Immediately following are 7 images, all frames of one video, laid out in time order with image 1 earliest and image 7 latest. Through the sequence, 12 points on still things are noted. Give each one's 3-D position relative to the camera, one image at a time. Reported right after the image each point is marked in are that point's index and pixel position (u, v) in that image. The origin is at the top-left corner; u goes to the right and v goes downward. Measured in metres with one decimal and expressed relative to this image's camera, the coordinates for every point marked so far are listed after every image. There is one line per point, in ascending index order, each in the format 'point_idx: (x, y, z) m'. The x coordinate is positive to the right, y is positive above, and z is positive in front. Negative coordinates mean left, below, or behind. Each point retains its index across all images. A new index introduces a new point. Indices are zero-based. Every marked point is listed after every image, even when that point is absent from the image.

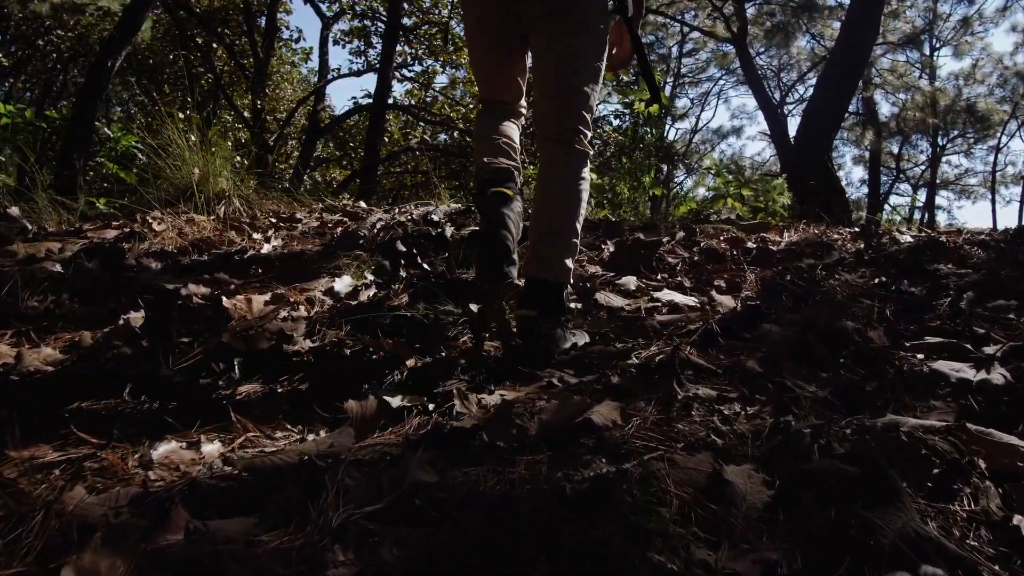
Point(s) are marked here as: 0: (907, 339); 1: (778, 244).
0: (+0.8, -0.1, +2.4) m
1: (+0.8, +0.1, +3.6) m
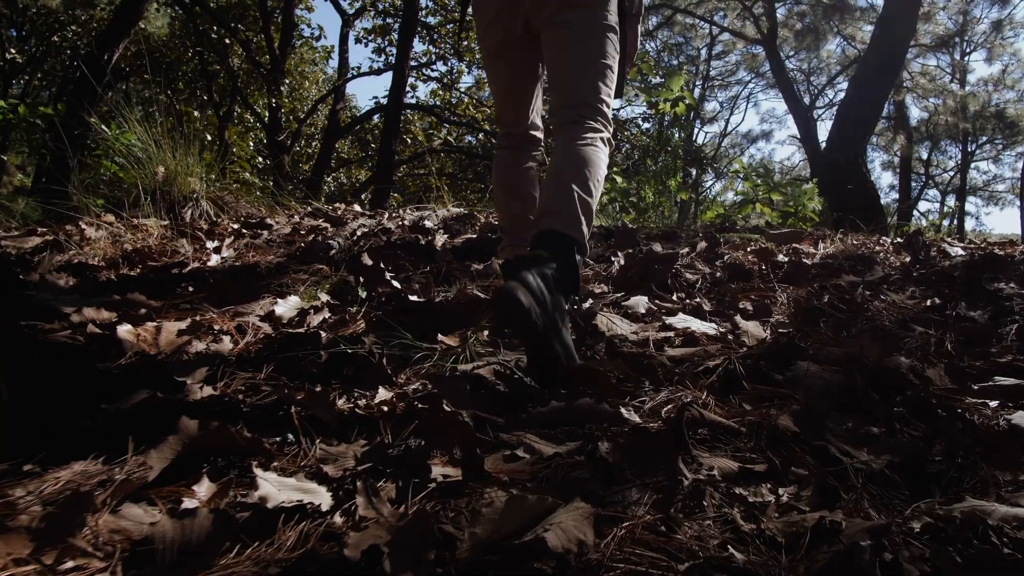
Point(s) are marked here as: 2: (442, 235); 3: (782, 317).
0: (+0.7, -0.1, +1.9) m
1: (+0.8, +0.1, +3.1) m
2: (-0.2, +0.1, +3.4) m
3: (+0.5, -0.1, +2.3) m
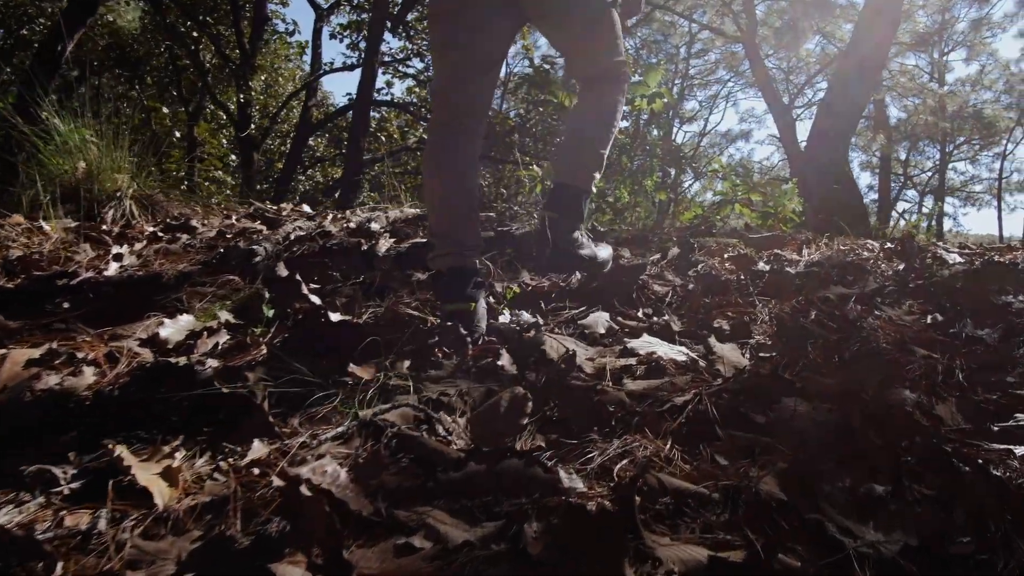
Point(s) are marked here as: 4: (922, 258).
0: (+0.6, -0.2, +1.6) m
1: (+0.6, 0.0, +2.8) m
2: (-0.3, +0.1, +3.1) m
3: (+0.4, -0.1, +2.0) m
4: (+0.9, +0.1, +2.8) m
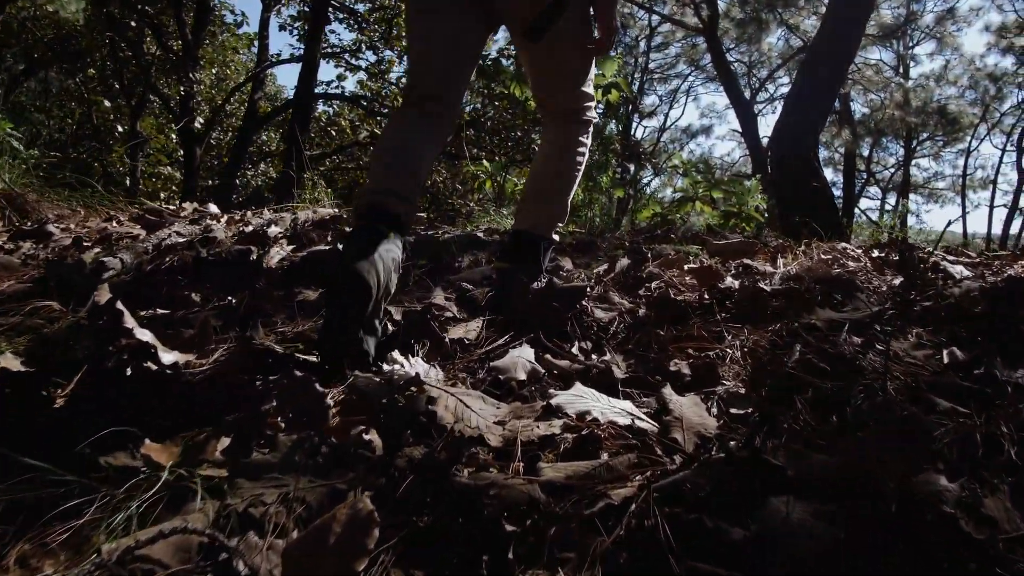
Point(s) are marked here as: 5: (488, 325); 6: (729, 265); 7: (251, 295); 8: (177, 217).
0: (+0.5, -0.2, +1.1) m
1: (+0.5, 0.0, +2.3) m
2: (-0.5, +0.1, +2.6) m
3: (+0.3, -0.1, +1.5) m
4: (+0.8, 0.0, +2.3) m
5: (0.0, -0.1, +1.8) m
6: (+0.4, 0.0, +2.5) m
7: (-0.4, 0.0, +1.9) m
8: (-0.8, +0.2, +3.0) m
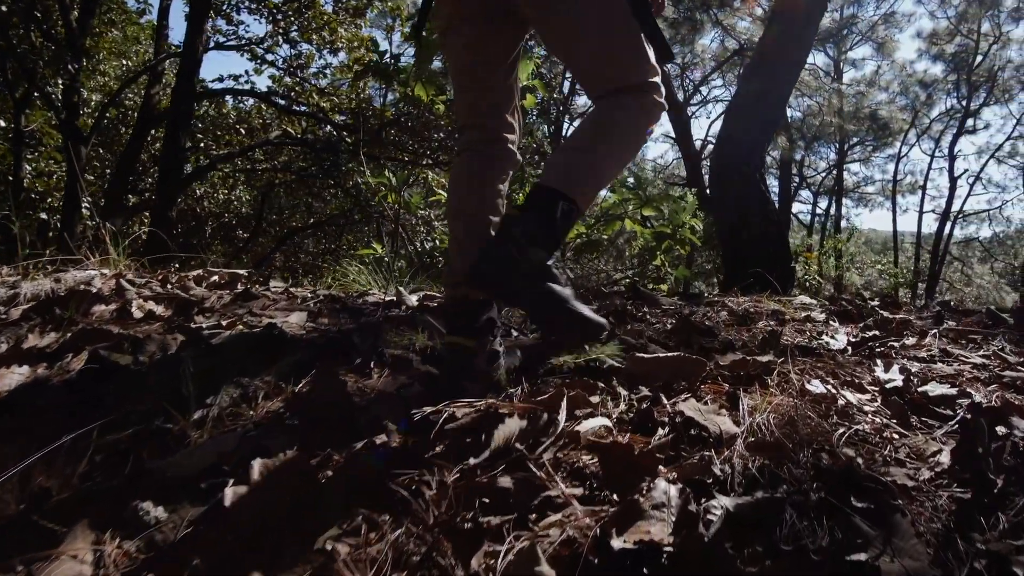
0: (+0.3, -0.4, +0.1) m
1: (+0.2, -0.2, +1.3) m
2: (-0.7, -0.1, +1.5) m
3: (+0.1, -0.3, +0.5) m
4: (+0.5, -0.2, +1.3) m
5: (-0.3, -0.3, +0.7) m
6: (+0.2, -0.2, +1.5) m
7: (-0.6, -0.2, +0.8) m
8: (-1.1, 0.0, +2.0) m
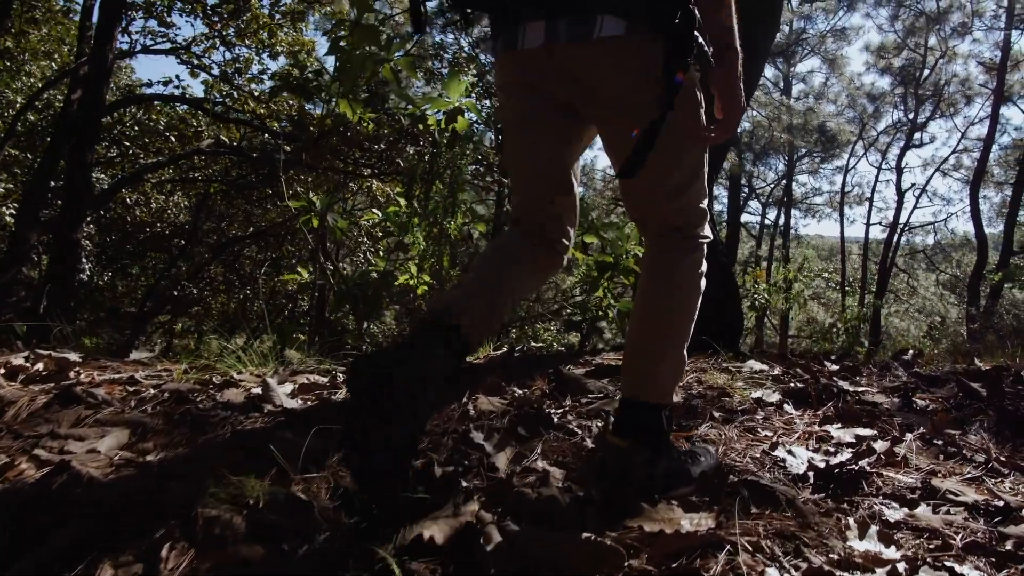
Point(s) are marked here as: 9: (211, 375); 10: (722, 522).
0: (+0.2, -0.6, -0.3) m
1: (+0.1, -0.4, +0.9) m
2: (-0.9, -0.3, +1.0) m
3: (0.0, -0.5, 0.0) m
4: (+0.4, -0.4, +0.9) m
5: (-0.4, -0.4, +0.2) m
6: (0.0, -0.3, +1.1) m
7: (-0.7, -0.4, +0.3) m
8: (-1.3, -0.2, +1.4) m
9: (-0.6, -0.2, +2.5) m
10: (+0.2, -0.3, +1.5) m
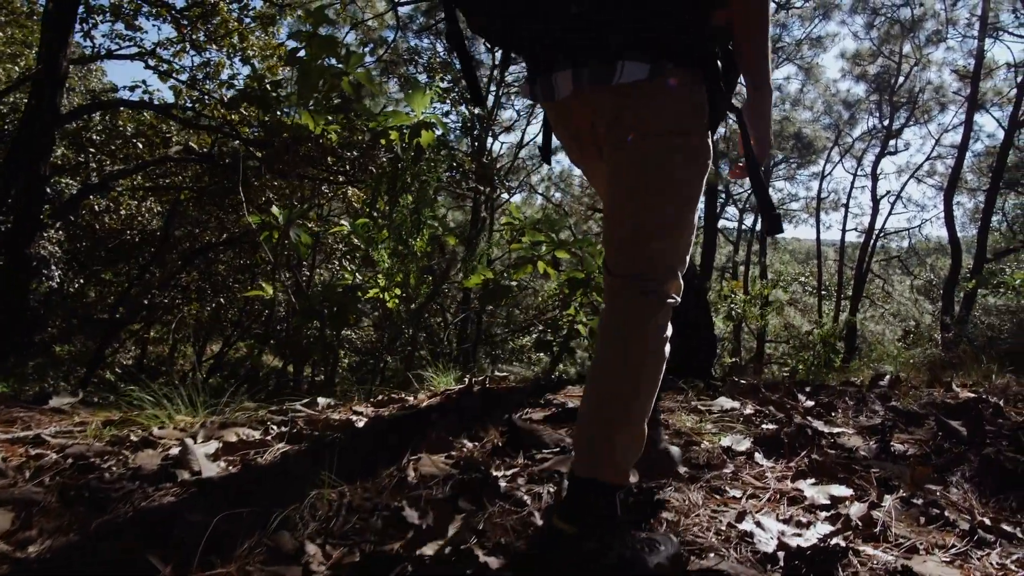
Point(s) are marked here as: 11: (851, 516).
0: (+0.2, -0.7, -0.5) m
1: (0.0, -0.4, +0.7) m
2: (-1.0, -0.3, +0.8) m
3: (-0.1, -0.6, -0.2) m
4: (+0.3, -0.4, +0.7) m
5: (-0.4, -0.5, 0.0) m
6: (0.0, -0.4, +0.9) m
7: (-0.8, -0.4, +0.1) m
8: (-1.3, -0.3, +1.2) m
9: (-0.7, -0.3, +2.3) m
10: (+0.1, -0.4, +1.3) m
11: (+0.6, -0.4, +2.0) m
